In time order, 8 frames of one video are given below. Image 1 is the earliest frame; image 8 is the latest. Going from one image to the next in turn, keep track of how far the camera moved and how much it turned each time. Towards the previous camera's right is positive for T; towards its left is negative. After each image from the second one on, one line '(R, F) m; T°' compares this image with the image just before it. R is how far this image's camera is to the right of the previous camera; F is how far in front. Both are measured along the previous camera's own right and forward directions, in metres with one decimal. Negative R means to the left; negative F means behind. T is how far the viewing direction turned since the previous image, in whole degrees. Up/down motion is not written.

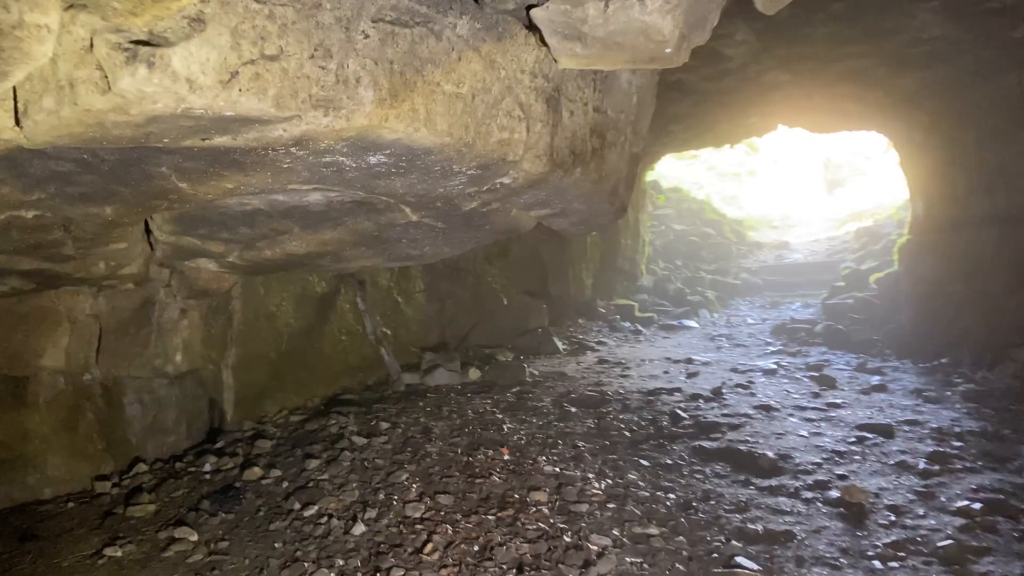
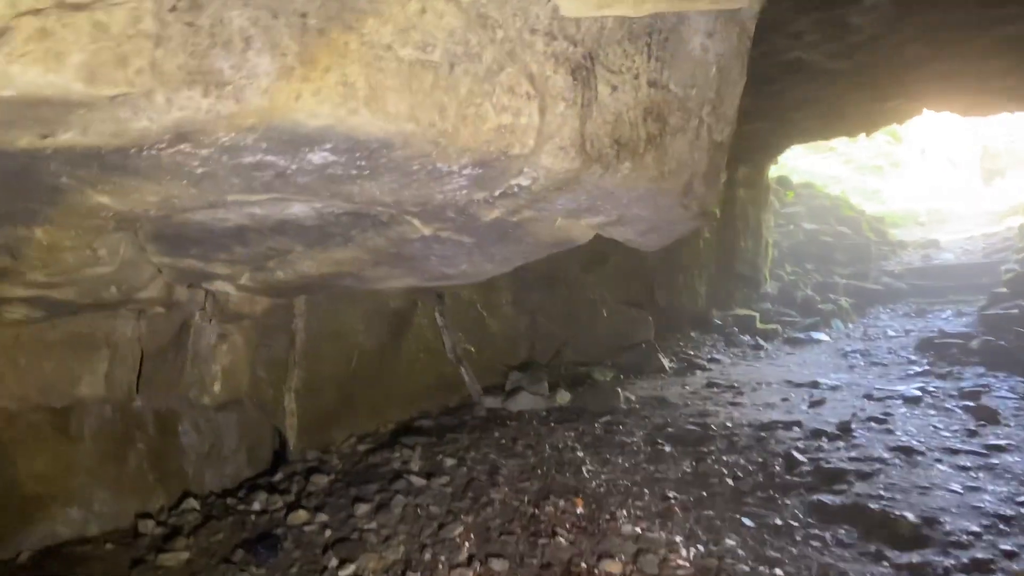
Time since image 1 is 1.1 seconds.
(+0.2, +0.6) m; -9°
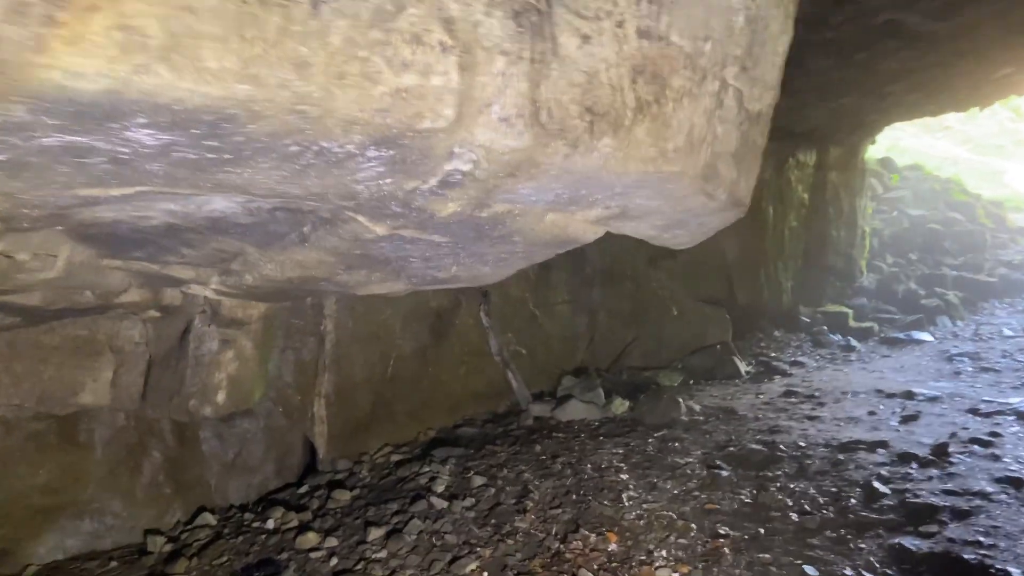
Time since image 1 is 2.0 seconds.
(+0.2, +0.4) m; -7°
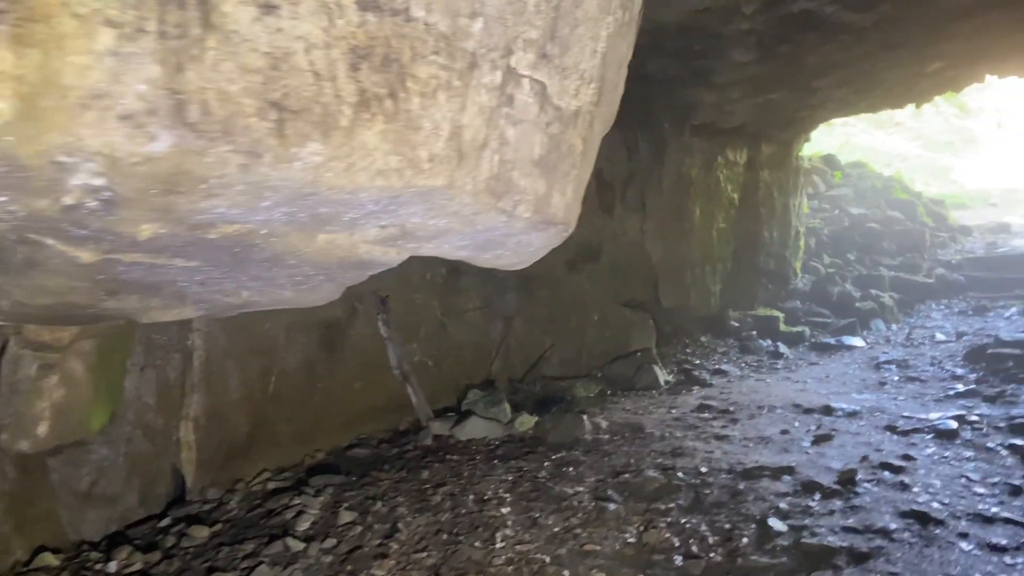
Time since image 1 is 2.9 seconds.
(+0.3, +0.3) m; +2°
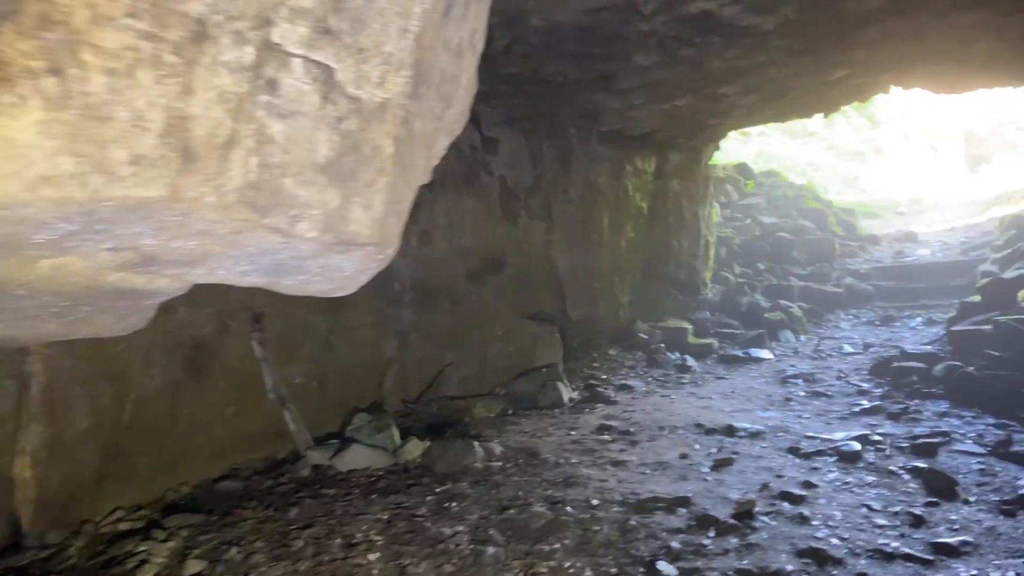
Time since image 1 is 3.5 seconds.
(+0.2, +0.3) m; +5°
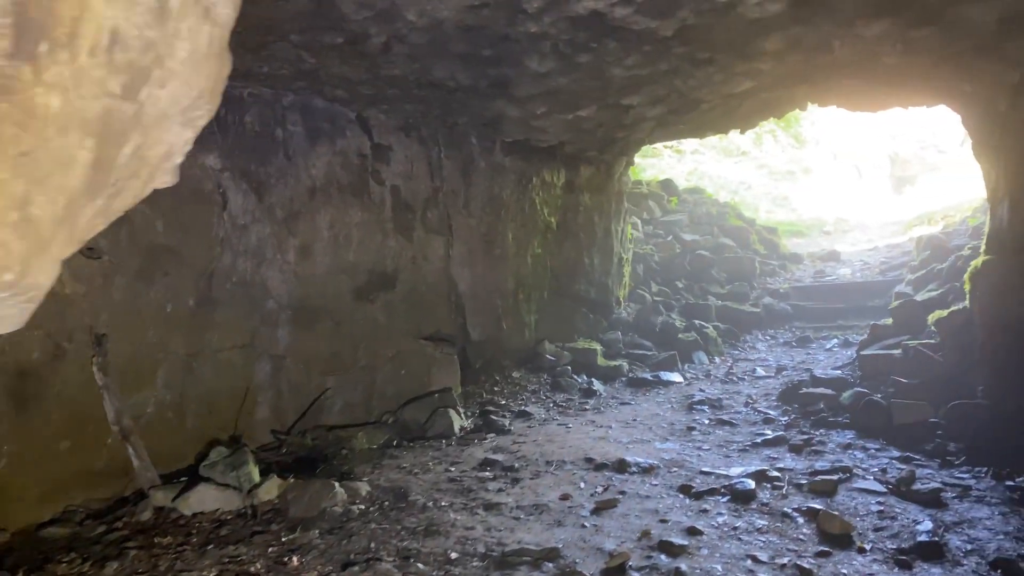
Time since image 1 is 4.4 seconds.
(+0.3, +0.3) m; +4°
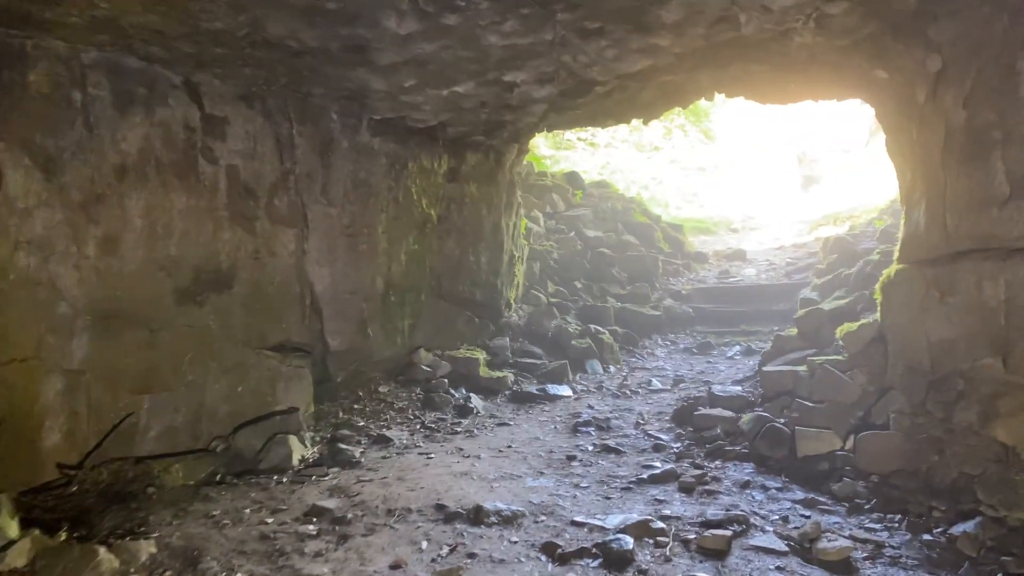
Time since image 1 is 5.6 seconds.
(+0.3, +0.6) m; +6°
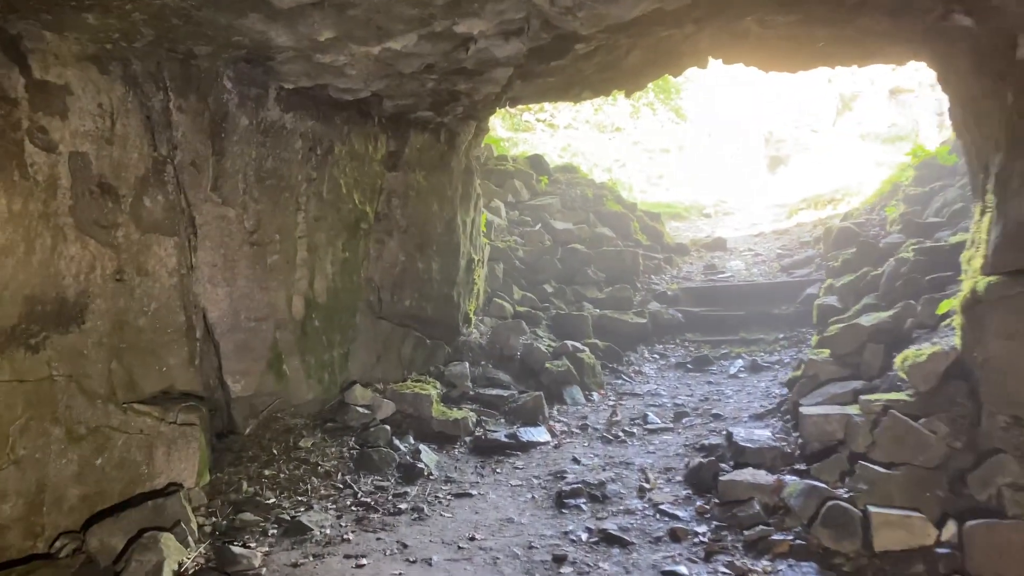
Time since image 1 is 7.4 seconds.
(0.0, +1.1) m; +3°
